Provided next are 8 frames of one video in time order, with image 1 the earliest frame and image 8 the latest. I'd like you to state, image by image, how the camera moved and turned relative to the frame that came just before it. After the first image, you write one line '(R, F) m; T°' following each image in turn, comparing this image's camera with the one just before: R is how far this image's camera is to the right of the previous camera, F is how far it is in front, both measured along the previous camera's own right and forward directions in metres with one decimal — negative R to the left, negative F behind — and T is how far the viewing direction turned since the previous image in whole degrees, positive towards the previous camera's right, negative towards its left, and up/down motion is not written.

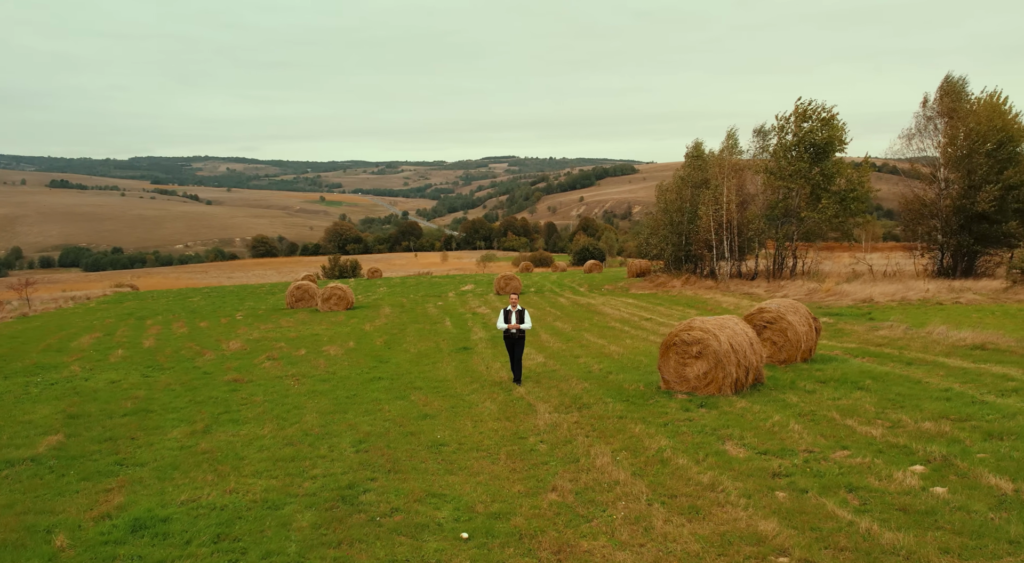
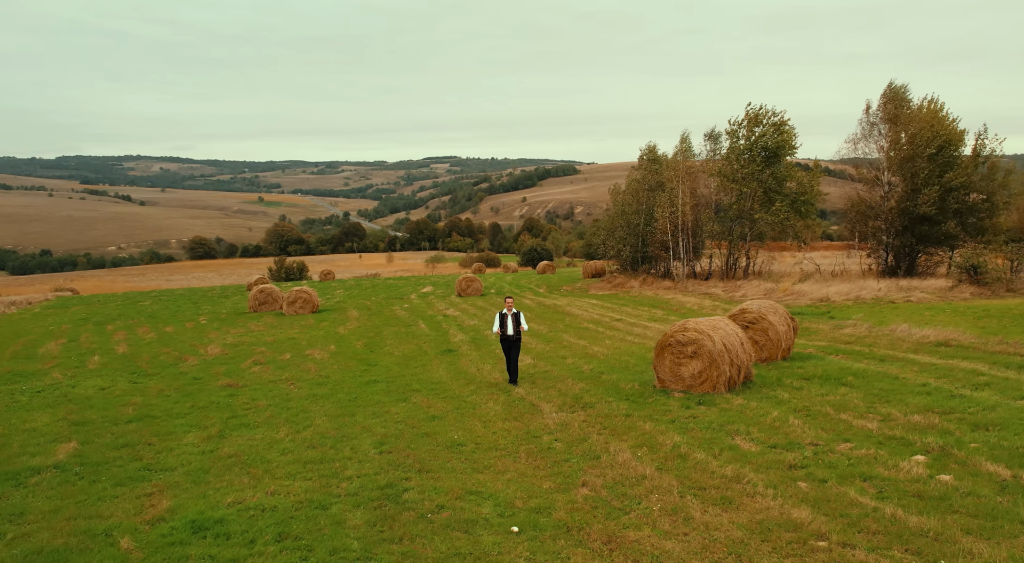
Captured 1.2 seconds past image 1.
(-0.7, -0.2) m; +3°
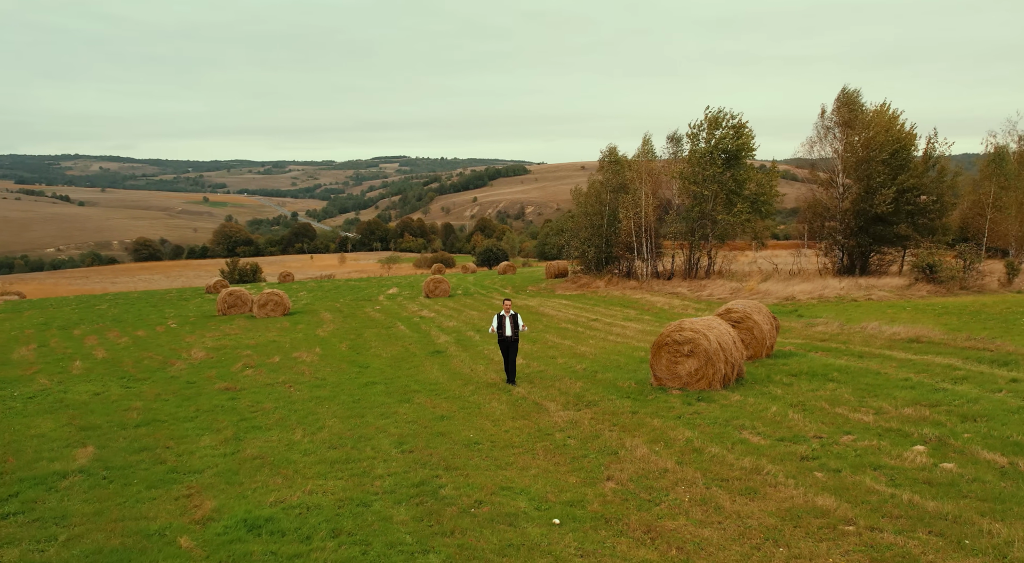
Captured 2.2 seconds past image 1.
(-0.6, -0.2) m; +3°
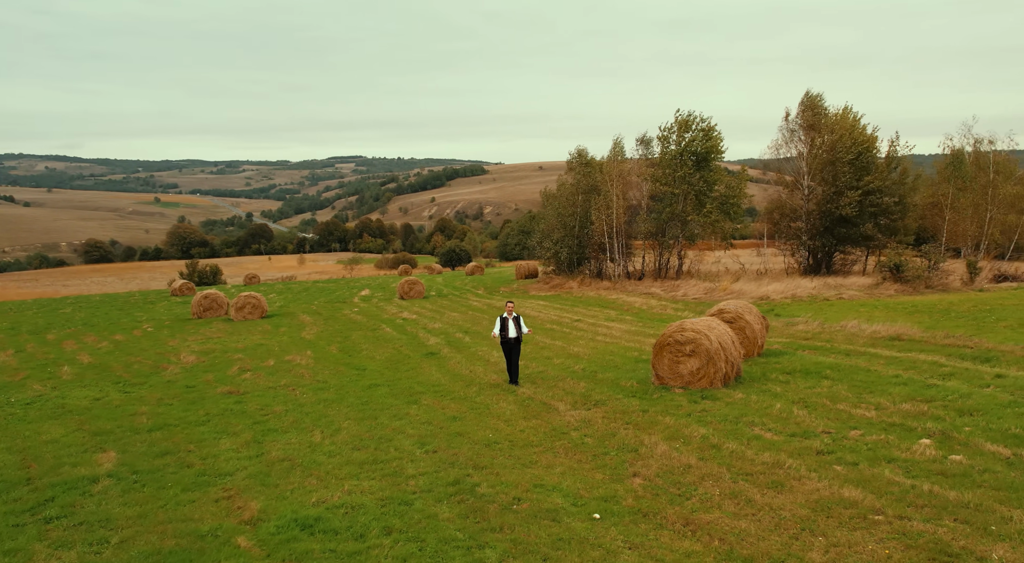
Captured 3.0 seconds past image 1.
(-0.6, -0.2) m; +2°
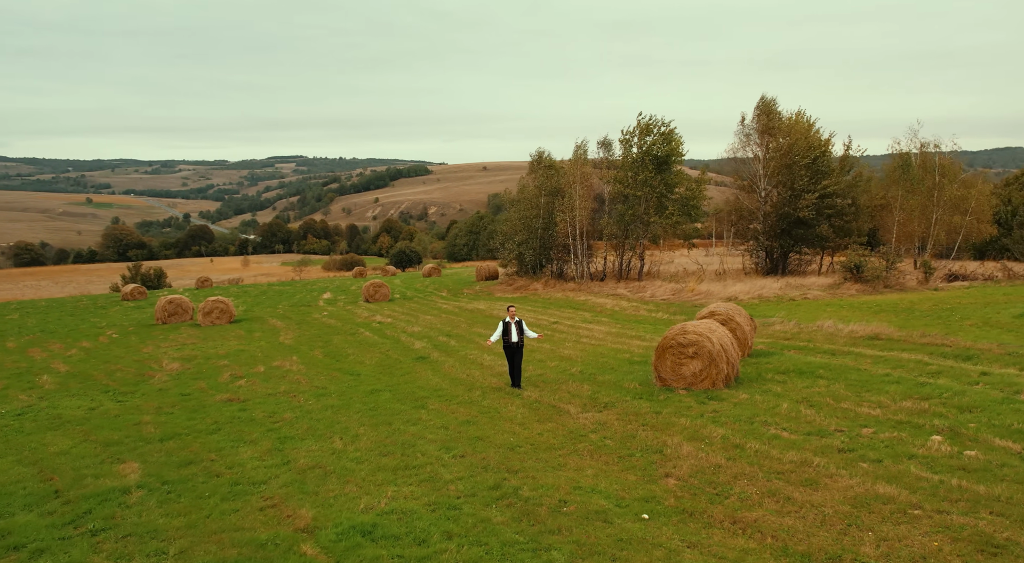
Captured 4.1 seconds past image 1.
(-0.7, -0.1) m; +3°
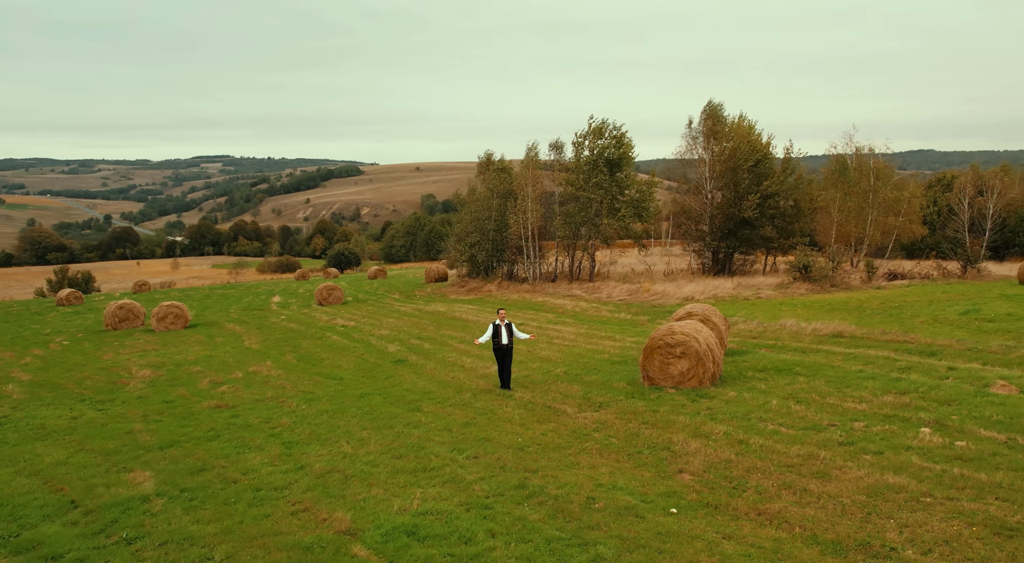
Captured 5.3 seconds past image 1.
(-0.7, -0.1) m; +3°
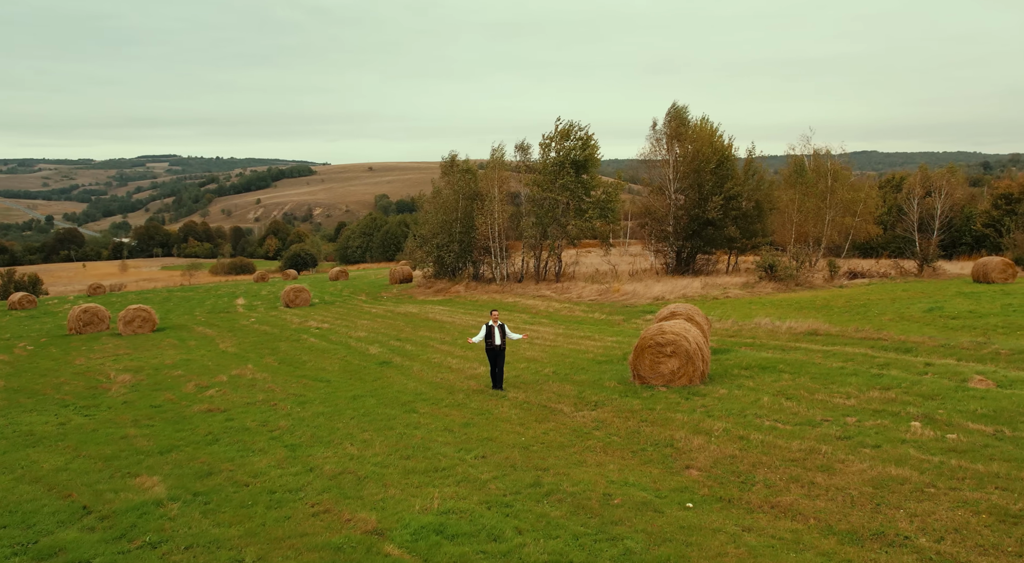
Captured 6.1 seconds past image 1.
(-0.5, -0.1) m; +2°
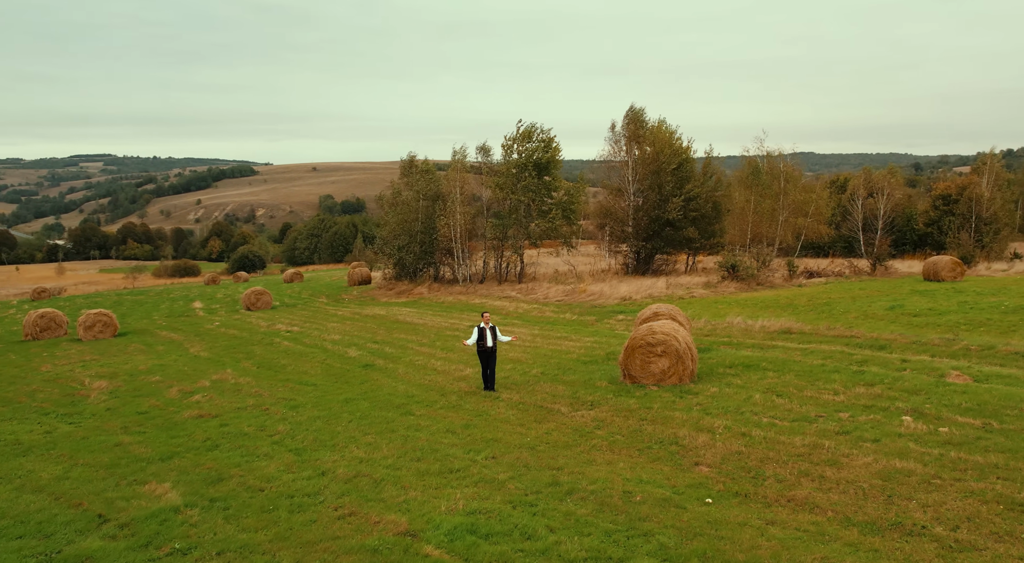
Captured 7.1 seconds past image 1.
(-0.6, -0.1) m; +3°
